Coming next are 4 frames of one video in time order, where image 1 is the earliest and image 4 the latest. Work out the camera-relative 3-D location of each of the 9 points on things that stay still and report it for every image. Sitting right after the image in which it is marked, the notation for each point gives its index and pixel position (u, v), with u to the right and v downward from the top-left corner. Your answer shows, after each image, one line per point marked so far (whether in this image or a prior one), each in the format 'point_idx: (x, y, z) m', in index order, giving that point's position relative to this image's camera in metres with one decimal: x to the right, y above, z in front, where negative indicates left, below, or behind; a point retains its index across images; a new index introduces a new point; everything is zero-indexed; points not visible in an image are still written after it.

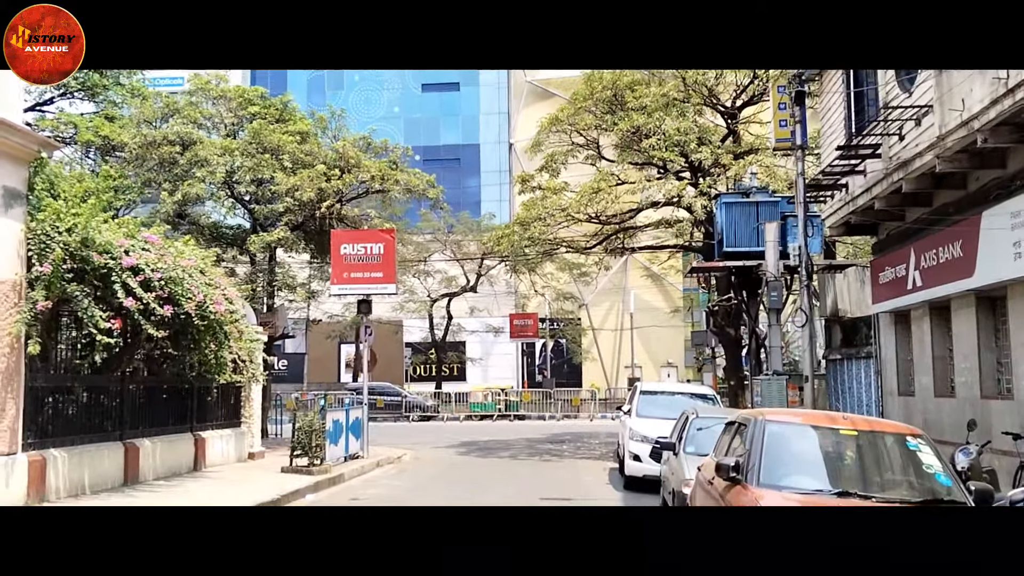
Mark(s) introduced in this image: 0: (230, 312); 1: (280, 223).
0: (-4.0, -0.3, +12.8) m
1: (-5.0, +1.4, +19.3) m
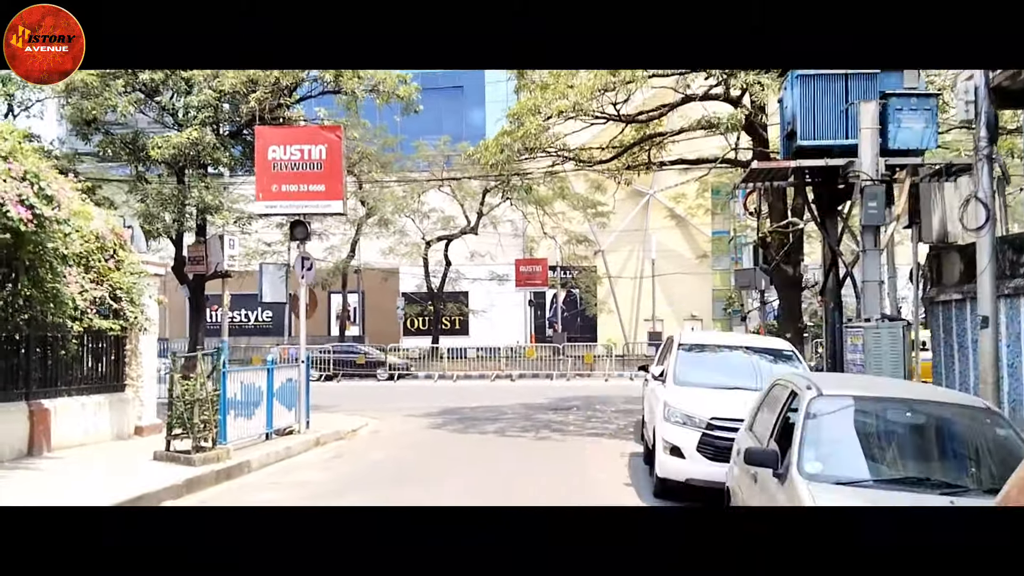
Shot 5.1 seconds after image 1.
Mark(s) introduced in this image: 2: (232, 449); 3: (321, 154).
0: (-4.2, +0.6, +8.6) m
1: (-5.2, +2.7, +15.0) m
2: (-3.1, -1.8, +10.1) m
3: (-2.7, +1.9, +12.7) m
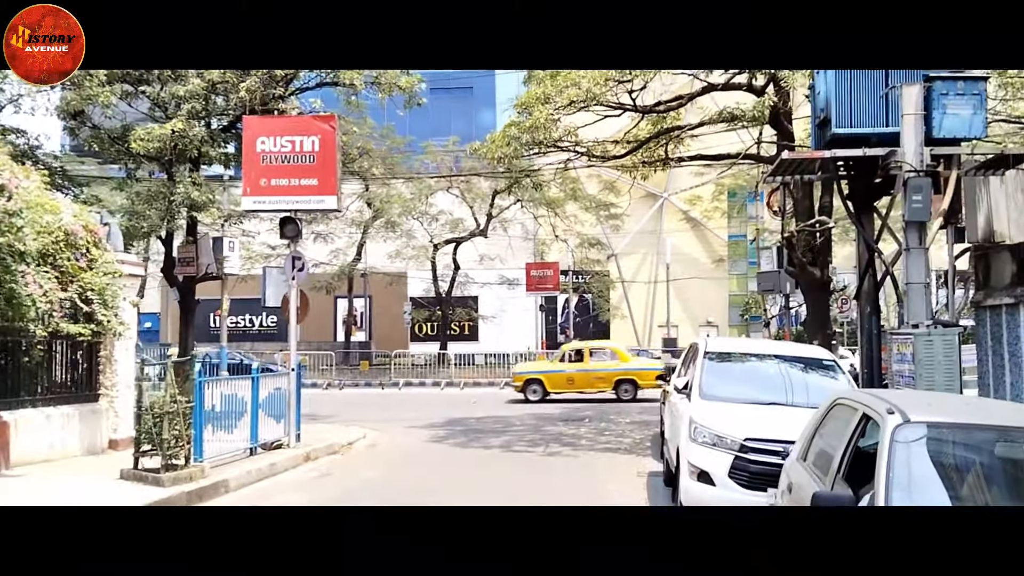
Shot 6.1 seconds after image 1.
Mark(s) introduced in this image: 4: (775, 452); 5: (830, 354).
0: (-4.2, +0.6, +7.7) m
1: (-5.0, +2.6, +14.2) m
2: (-3.0, -1.8, +9.2) m
3: (-2.6, +1.8, +11.9) m
4: (+2.1, -1.3, +7.2) m
5: (+3.1, -0.6, +9.0) m
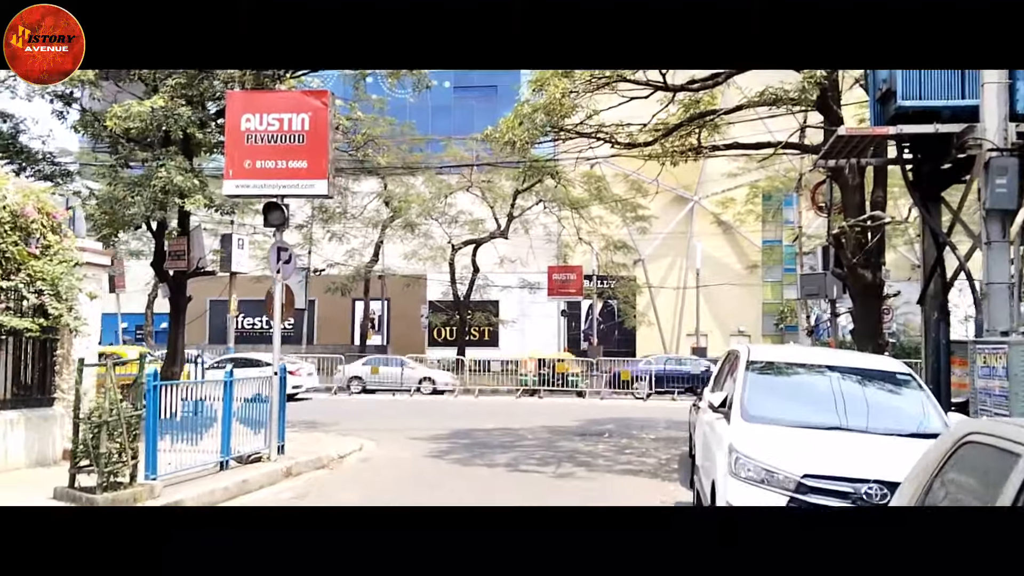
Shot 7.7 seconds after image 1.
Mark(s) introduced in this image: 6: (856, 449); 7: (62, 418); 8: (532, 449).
0: (-4.2, +0.7, +6.5) m
1: (-4.8, +2.7, +13.0) m
2: (-3.0, -1.7, +8.0) m
3: (-2.4, +1.9, +10.6) m
4: (+2.1, -1.3, +5.9) m
5: (+3.2, -0.6, +7.6) m
6: (+2.3, -1.1, +6.2) m
7: (-4.6, -1.3, +9.3) m
8: (+0.2, -2.1, +12.0) m
